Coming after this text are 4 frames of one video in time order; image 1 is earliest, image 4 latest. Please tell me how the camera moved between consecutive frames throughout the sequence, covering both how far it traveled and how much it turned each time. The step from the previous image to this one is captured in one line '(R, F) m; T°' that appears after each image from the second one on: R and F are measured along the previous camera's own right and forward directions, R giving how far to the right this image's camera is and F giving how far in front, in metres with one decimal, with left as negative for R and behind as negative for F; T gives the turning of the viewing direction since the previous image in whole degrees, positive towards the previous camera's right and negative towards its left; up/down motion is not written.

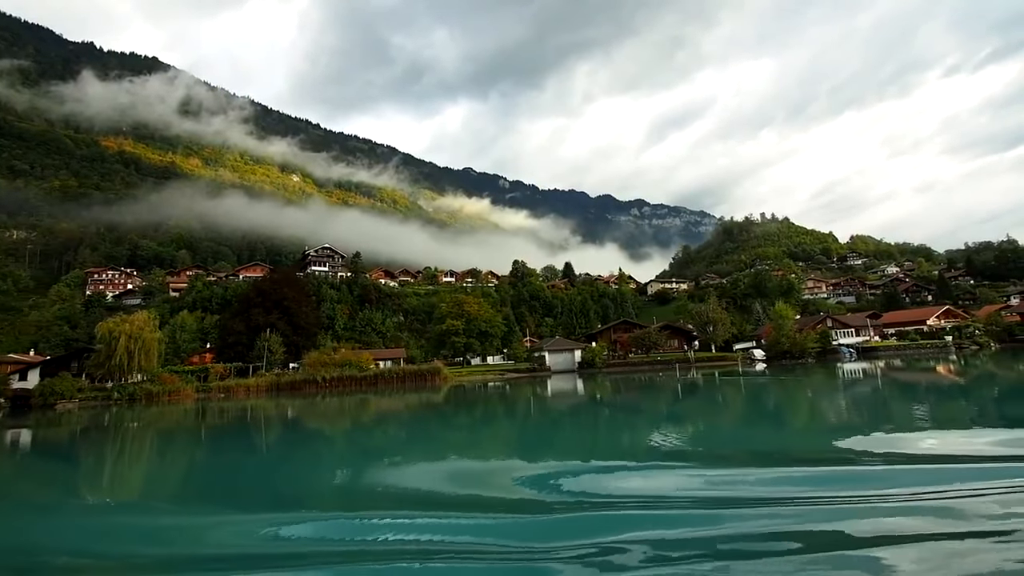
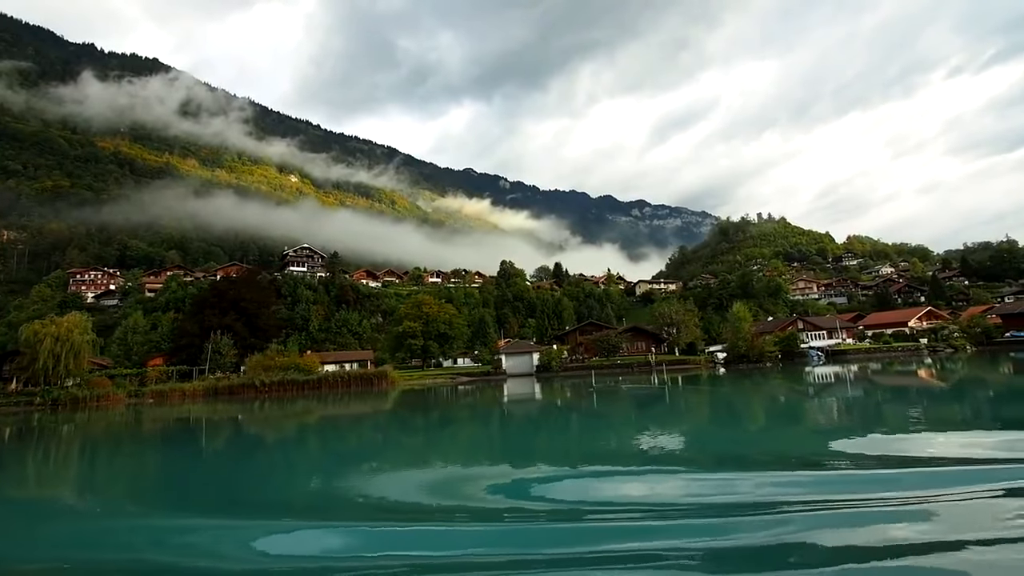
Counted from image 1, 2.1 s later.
(+1.8, +0.9) m; 0°
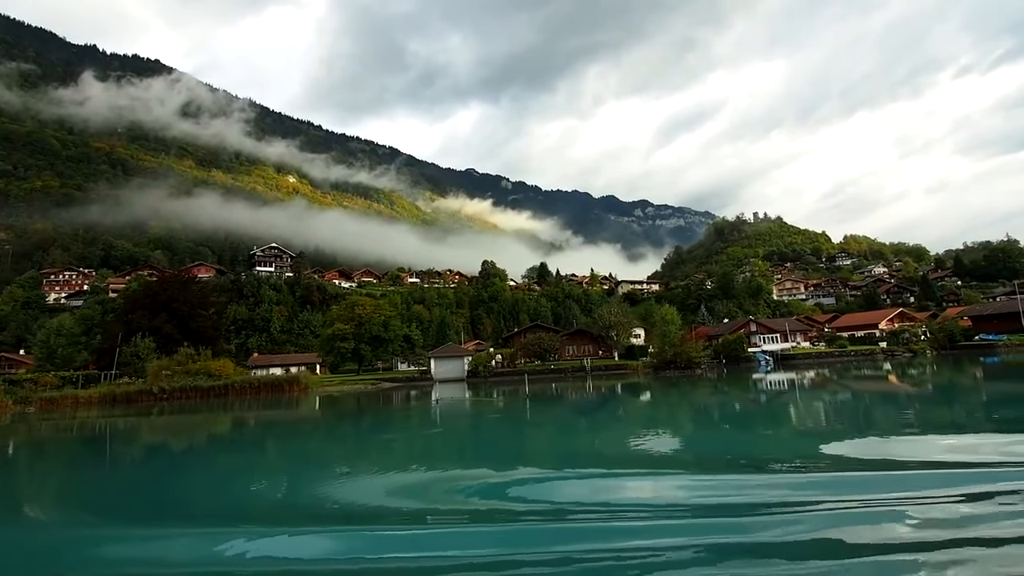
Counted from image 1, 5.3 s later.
(+2.7, +1.4) m; 0°
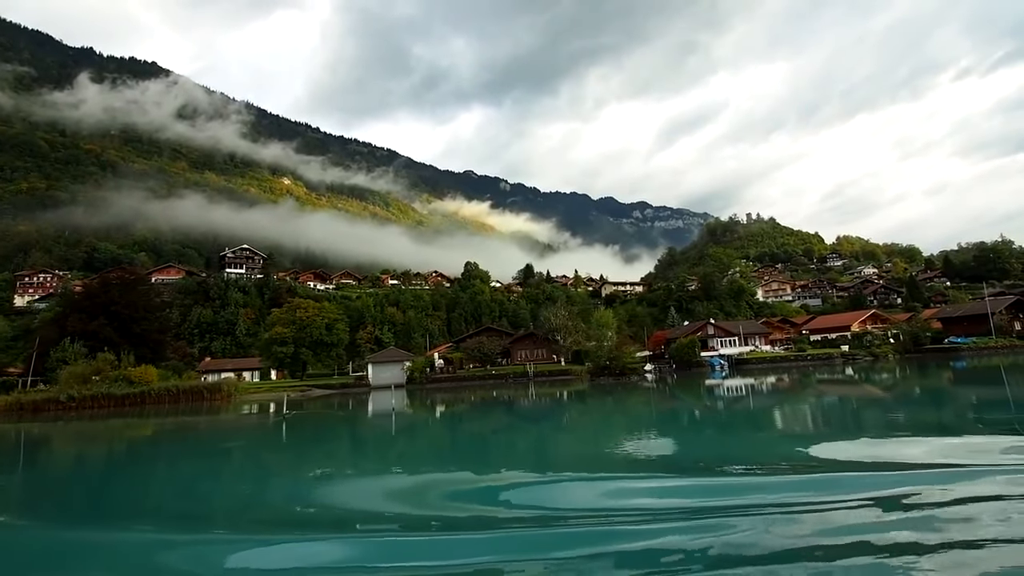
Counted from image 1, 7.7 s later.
(+2.0, +1.1) m; 0°
